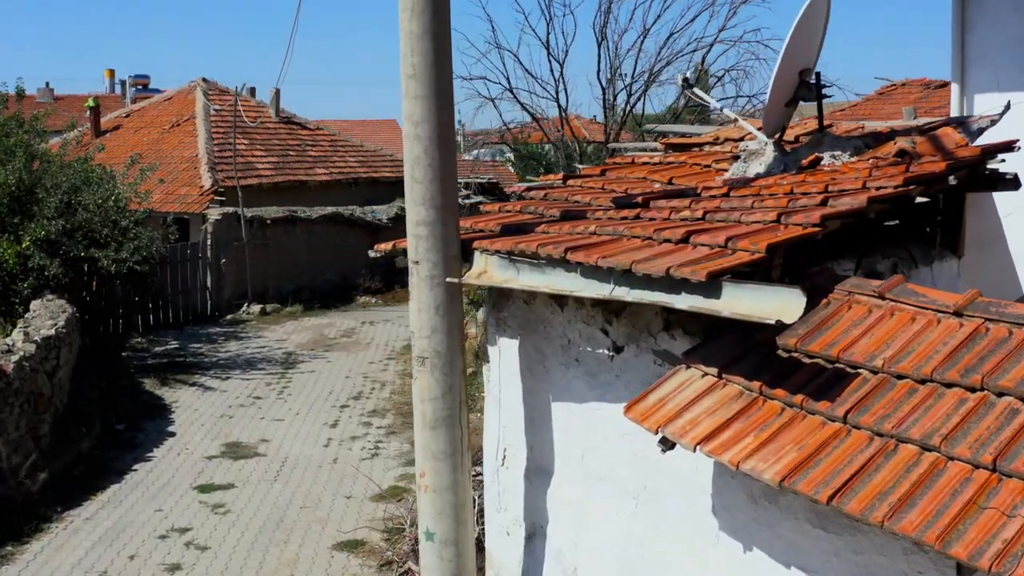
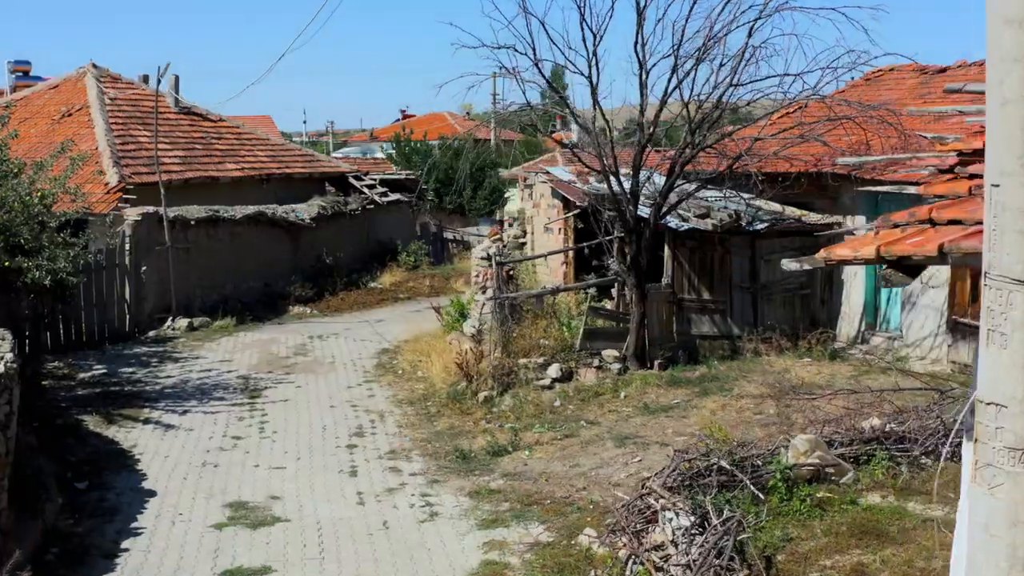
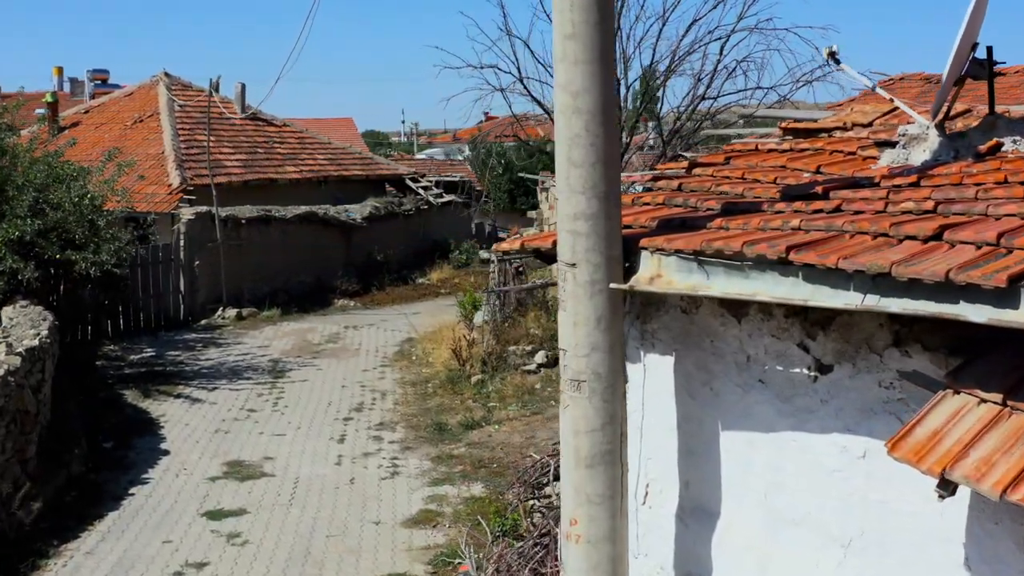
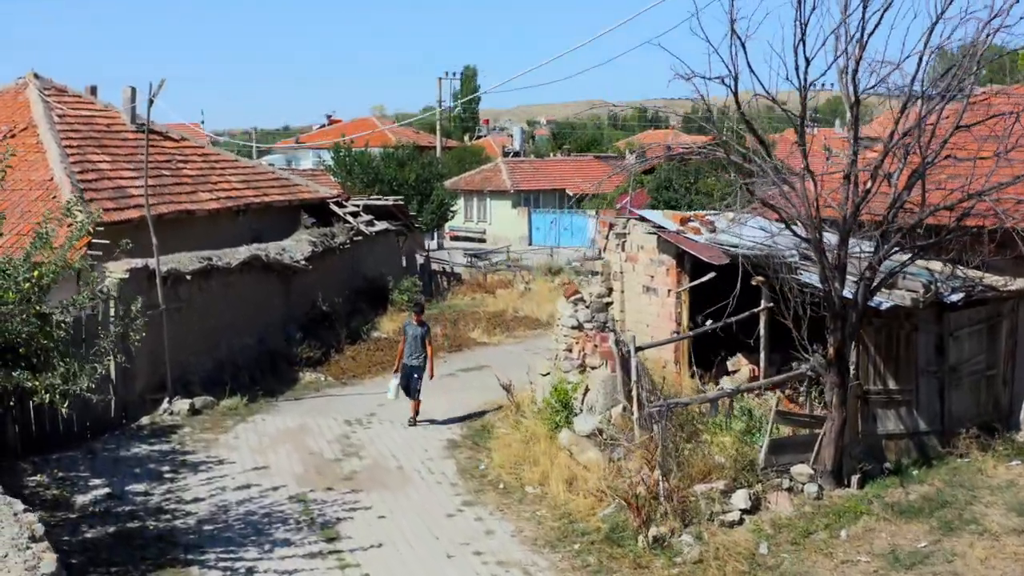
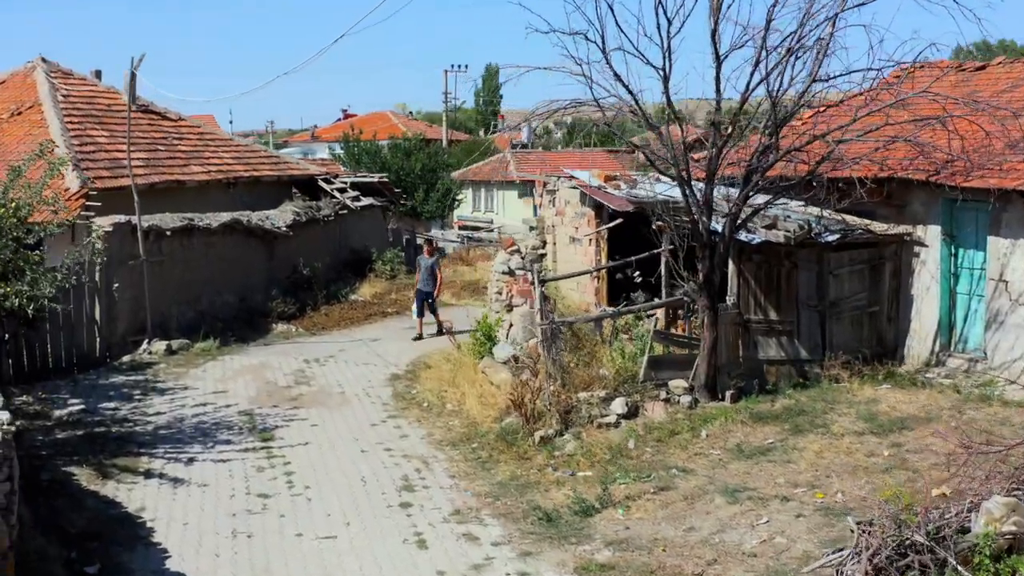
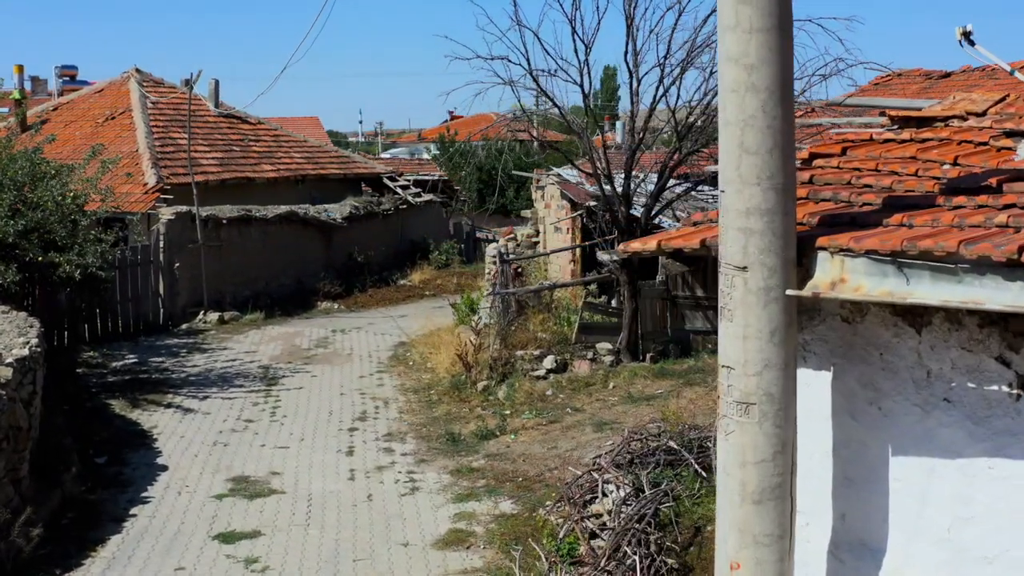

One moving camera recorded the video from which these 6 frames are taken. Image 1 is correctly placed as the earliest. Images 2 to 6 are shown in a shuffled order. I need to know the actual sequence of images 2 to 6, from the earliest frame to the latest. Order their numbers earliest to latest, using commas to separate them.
3, 6, 2, 5, 4
